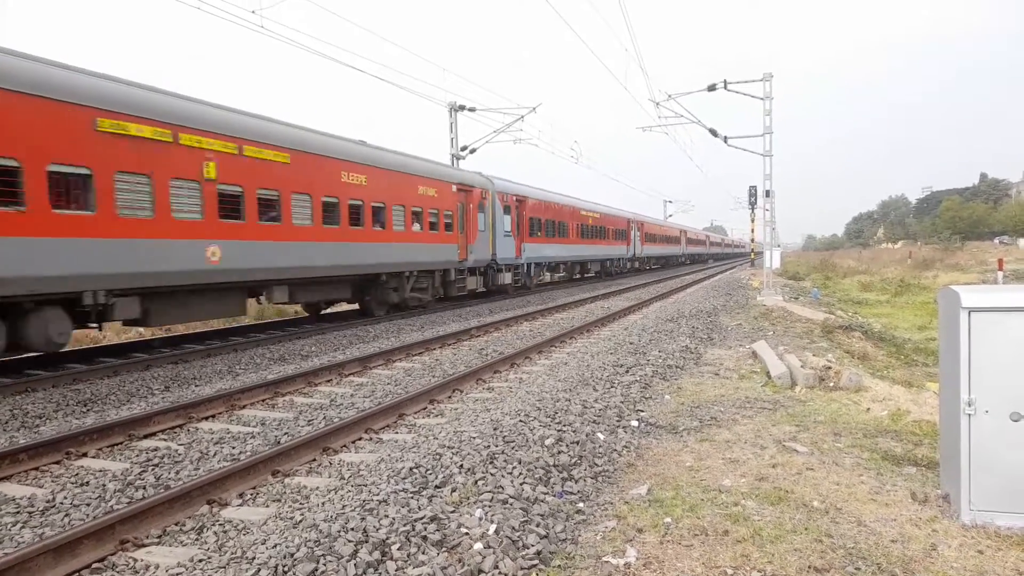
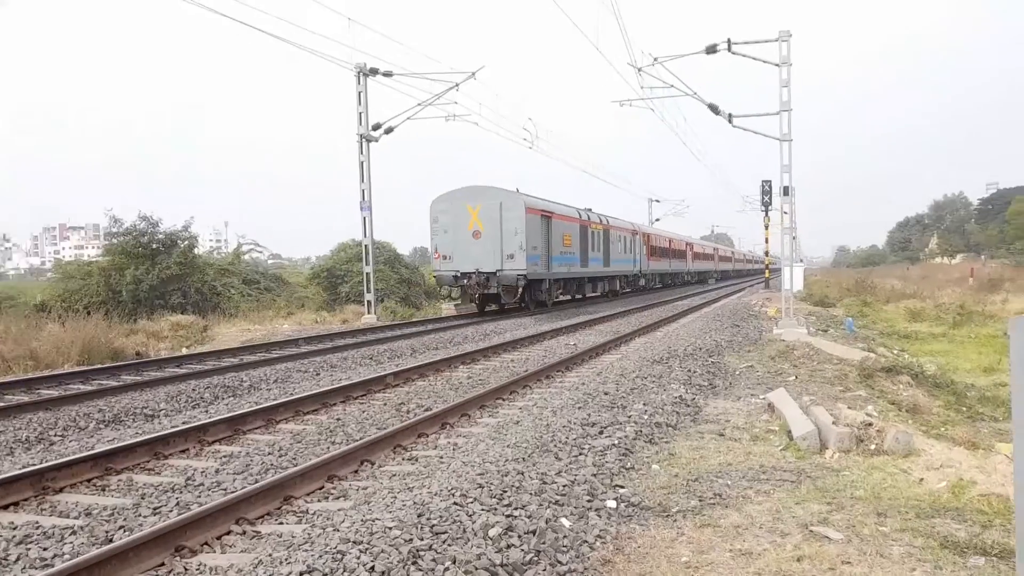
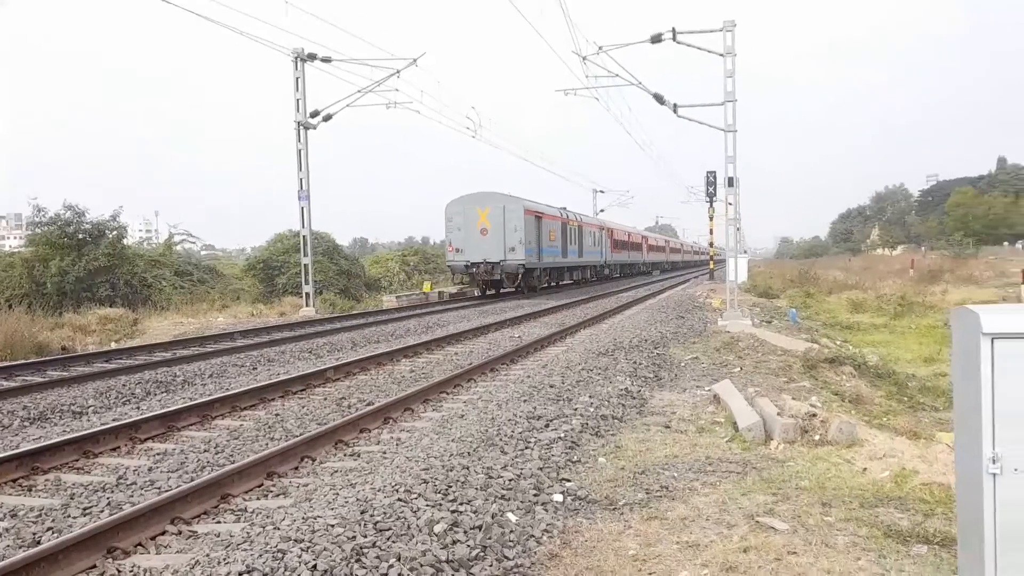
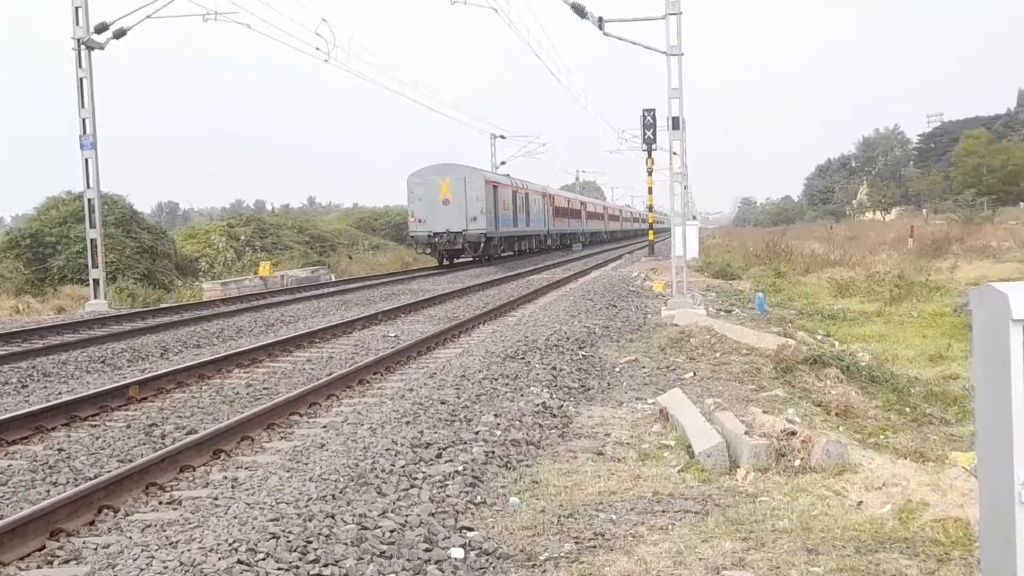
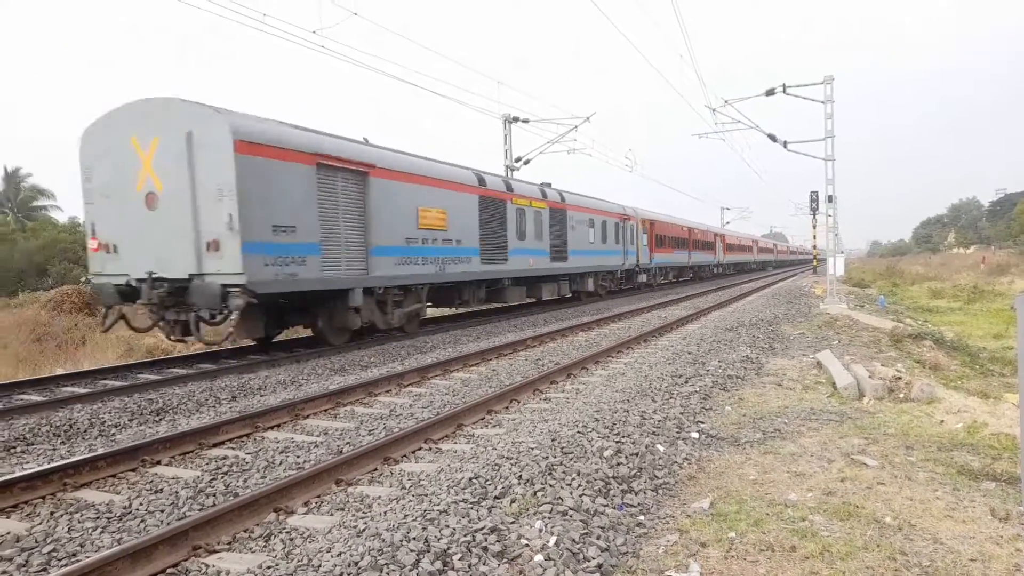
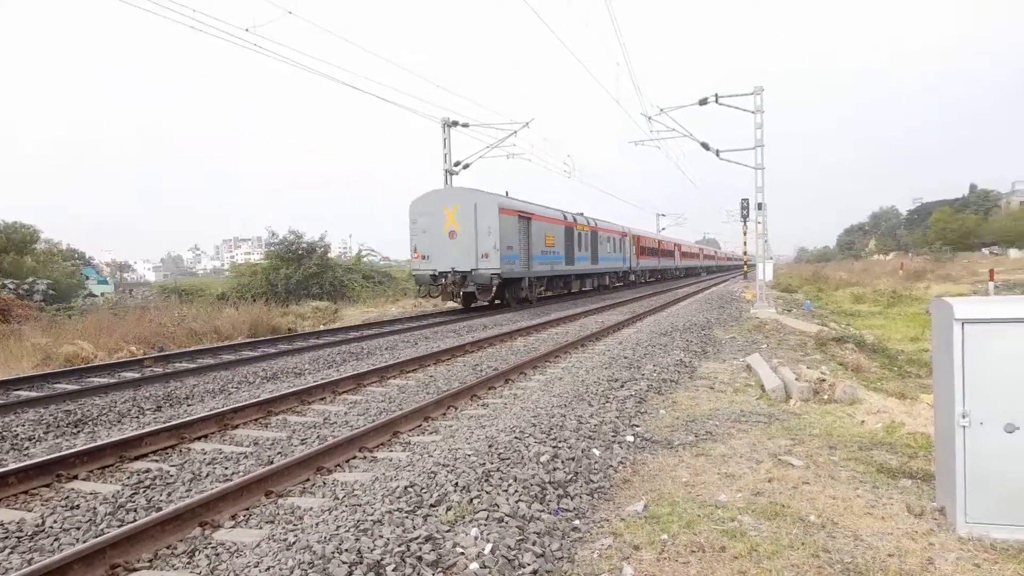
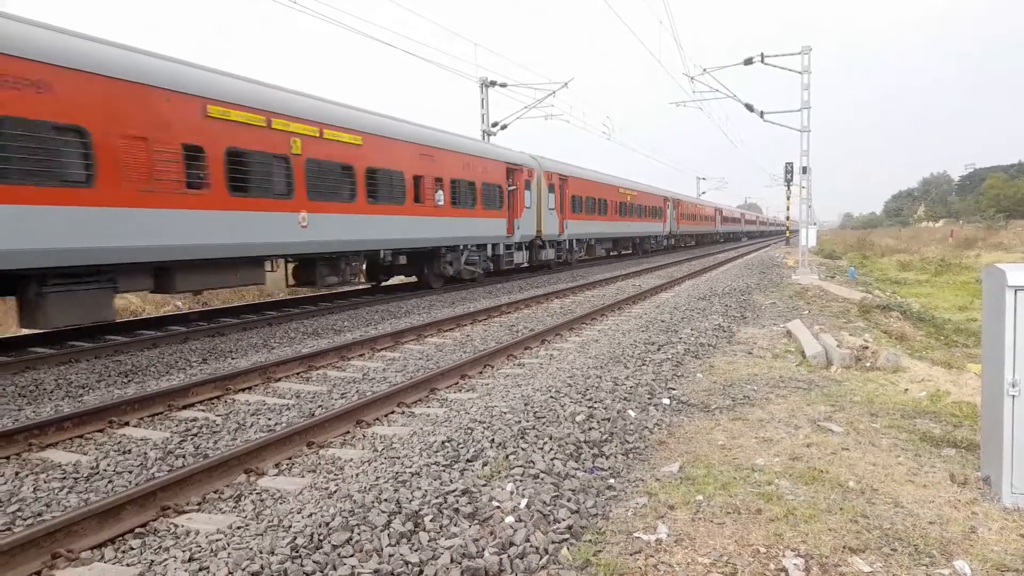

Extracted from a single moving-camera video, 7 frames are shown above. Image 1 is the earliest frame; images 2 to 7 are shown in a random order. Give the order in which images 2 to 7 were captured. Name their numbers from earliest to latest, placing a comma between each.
7, 5, 6, 2, 3, 4
